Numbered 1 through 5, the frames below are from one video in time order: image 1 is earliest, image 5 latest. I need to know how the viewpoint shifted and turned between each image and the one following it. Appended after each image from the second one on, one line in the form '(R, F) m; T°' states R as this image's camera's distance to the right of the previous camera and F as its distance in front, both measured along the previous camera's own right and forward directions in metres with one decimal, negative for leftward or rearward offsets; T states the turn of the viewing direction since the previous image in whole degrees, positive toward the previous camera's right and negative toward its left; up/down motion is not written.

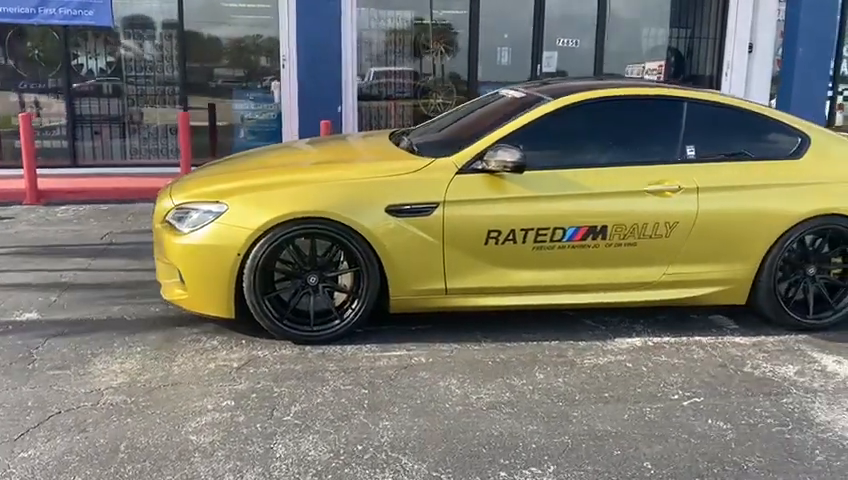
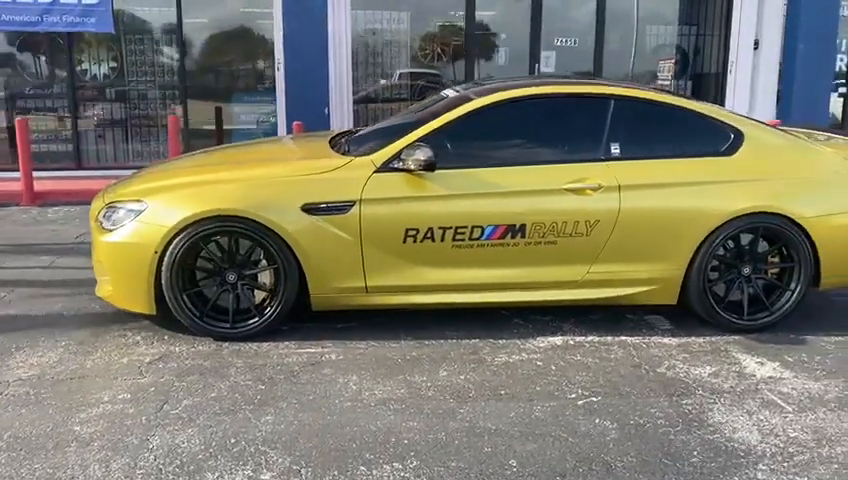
(+0.8, 0.0) m; -3°
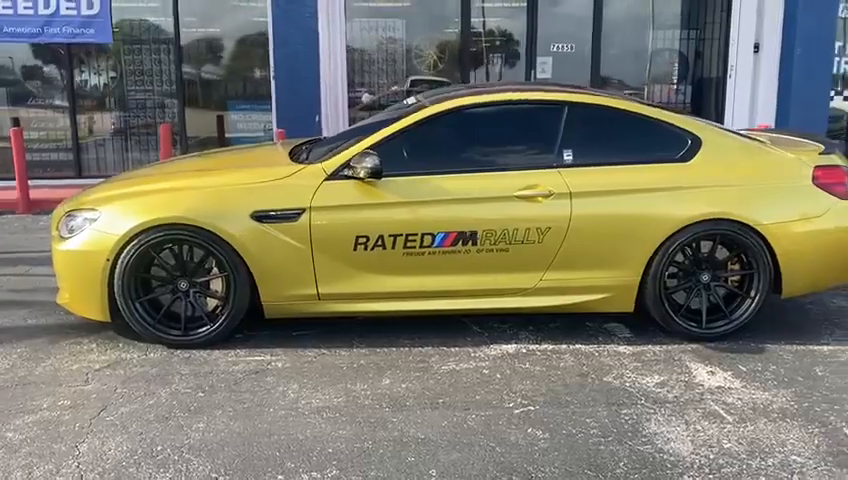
(+0.4, 0.0) m; -2°
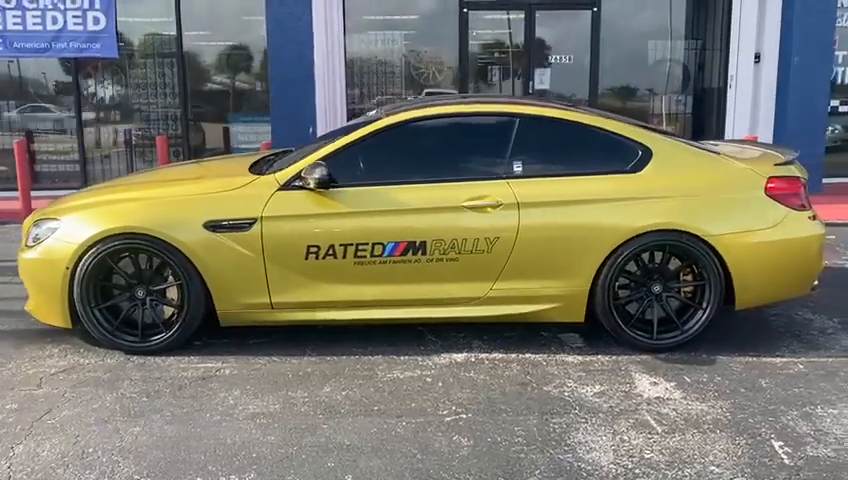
(+0.5, -0.1) m; -2°
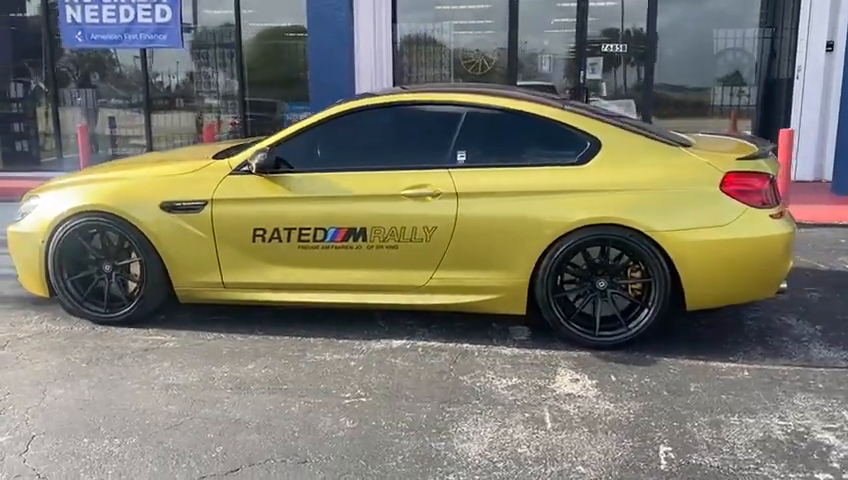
(+1.0, 0.0) m; -8°
